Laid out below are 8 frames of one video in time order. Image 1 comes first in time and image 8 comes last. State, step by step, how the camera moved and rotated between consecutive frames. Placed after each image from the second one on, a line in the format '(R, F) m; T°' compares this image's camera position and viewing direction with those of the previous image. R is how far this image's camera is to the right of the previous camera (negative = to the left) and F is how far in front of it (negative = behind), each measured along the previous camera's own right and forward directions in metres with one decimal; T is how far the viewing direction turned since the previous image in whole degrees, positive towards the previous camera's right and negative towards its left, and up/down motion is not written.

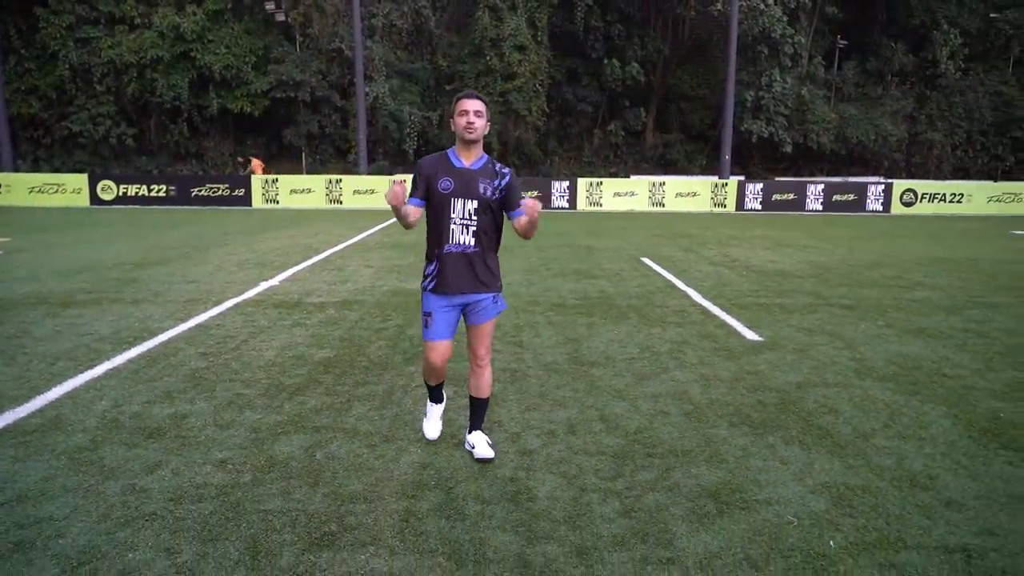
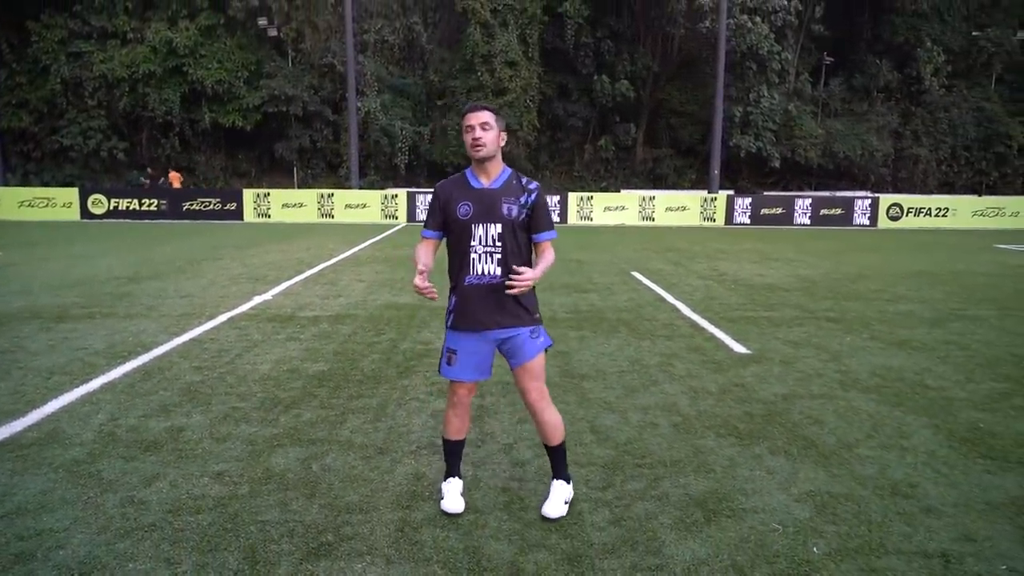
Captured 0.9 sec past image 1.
(0.0, -0.1) m; +1°
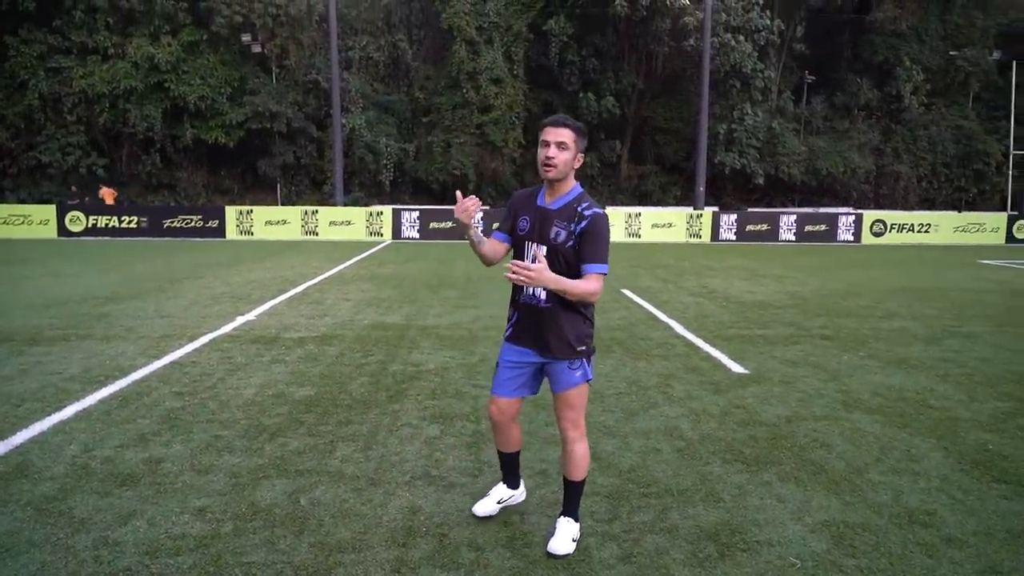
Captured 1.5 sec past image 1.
(-0.1, +0.2) m; +1°
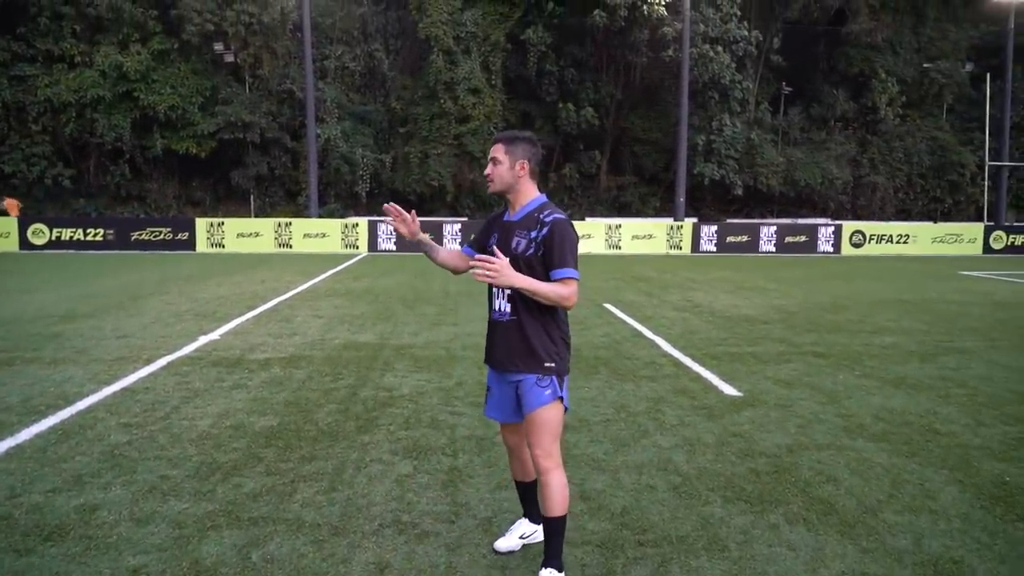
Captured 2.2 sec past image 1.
(0.0, +0.4) m; +2°
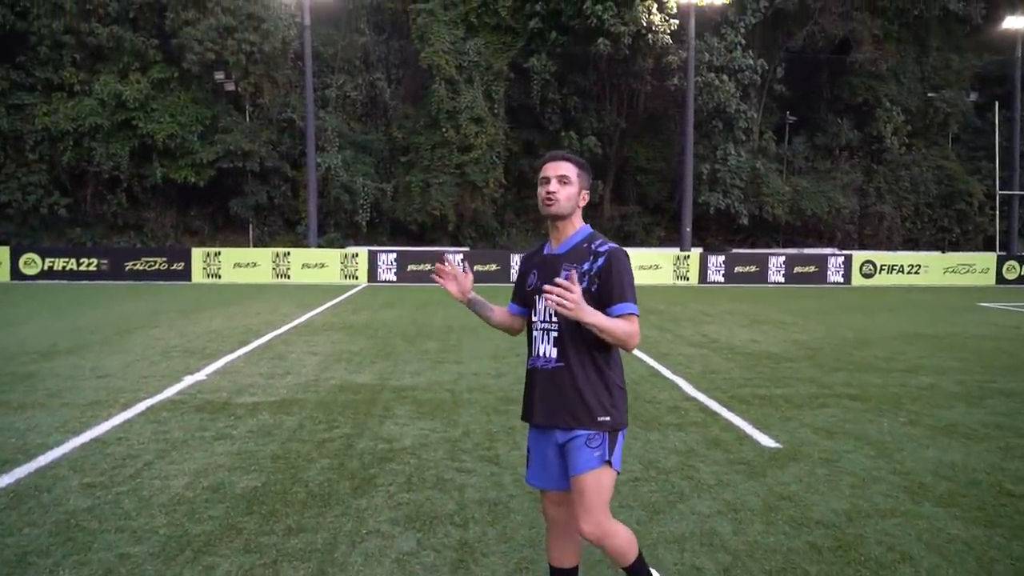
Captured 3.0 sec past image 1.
(-0.1, +0.6) m; 0°
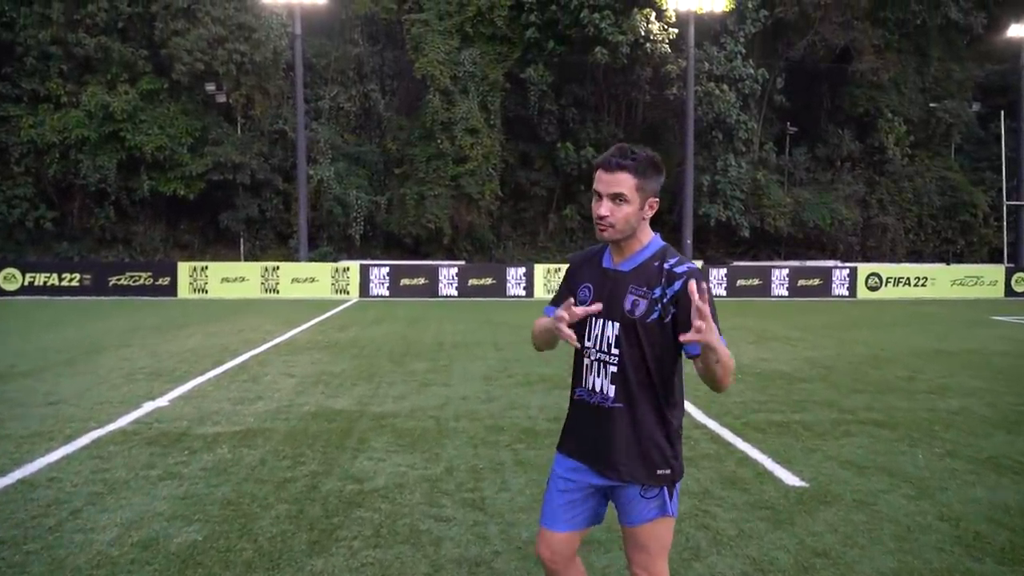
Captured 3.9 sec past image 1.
(+0.1, +0.7) m; 0°
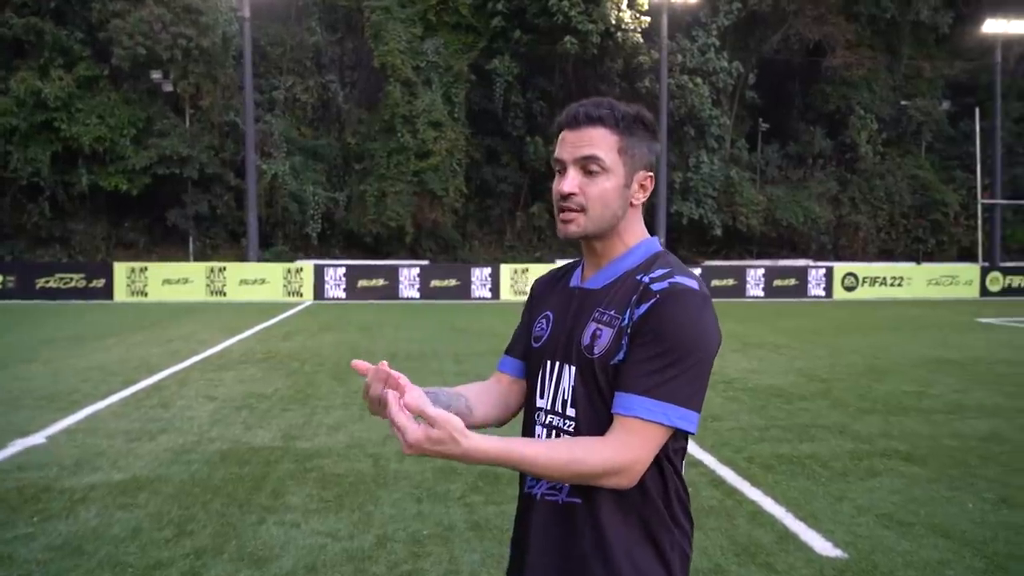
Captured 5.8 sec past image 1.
(+0.1, +1.2) m; +3°
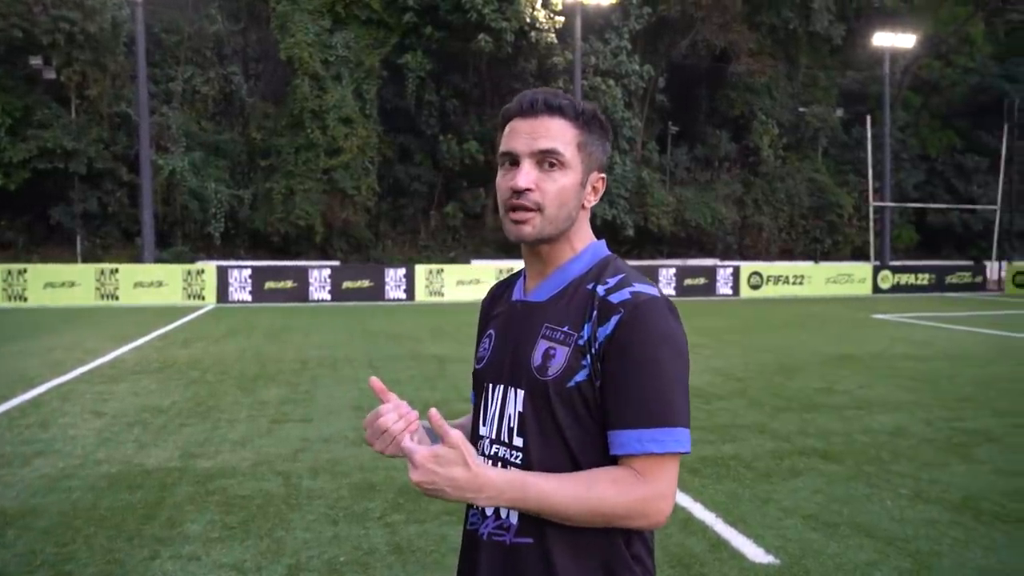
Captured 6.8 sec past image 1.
(0.0, +0.3) m; +7°
